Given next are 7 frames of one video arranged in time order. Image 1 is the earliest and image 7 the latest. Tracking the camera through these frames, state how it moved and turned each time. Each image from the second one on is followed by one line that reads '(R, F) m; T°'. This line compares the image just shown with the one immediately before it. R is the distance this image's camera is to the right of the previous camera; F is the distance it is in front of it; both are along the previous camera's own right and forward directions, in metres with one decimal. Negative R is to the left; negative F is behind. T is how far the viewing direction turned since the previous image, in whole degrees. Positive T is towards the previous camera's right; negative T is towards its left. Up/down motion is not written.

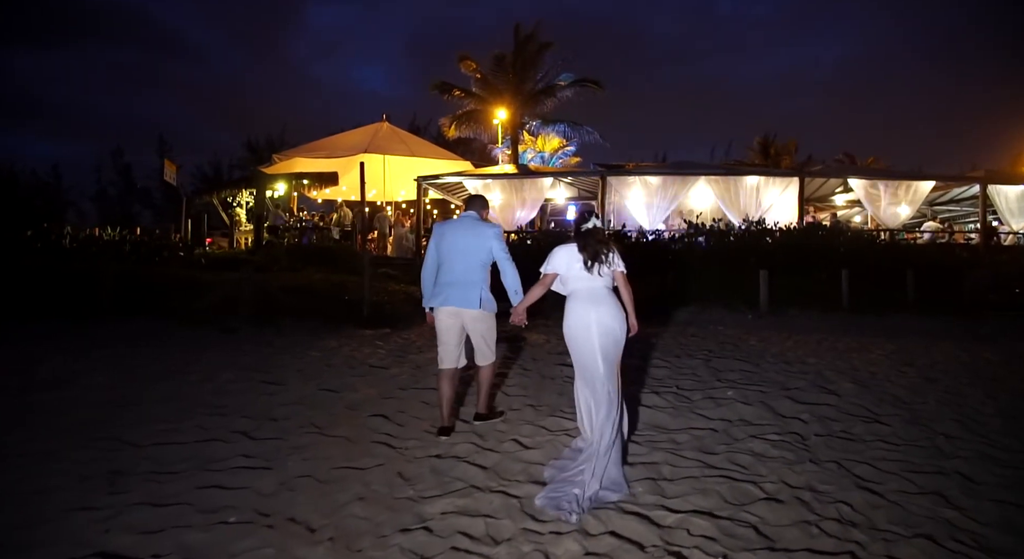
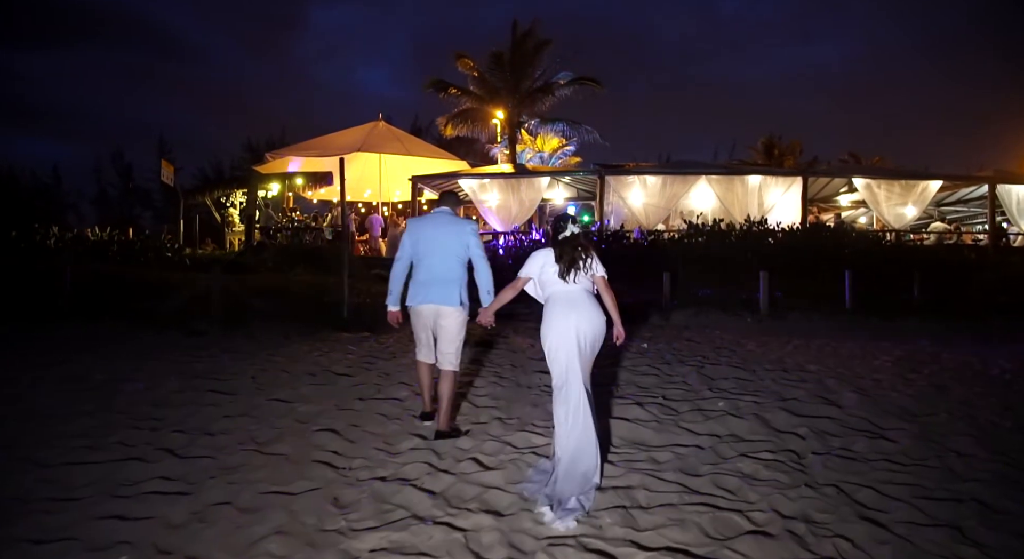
(+0.3, +0.4) m; 0°
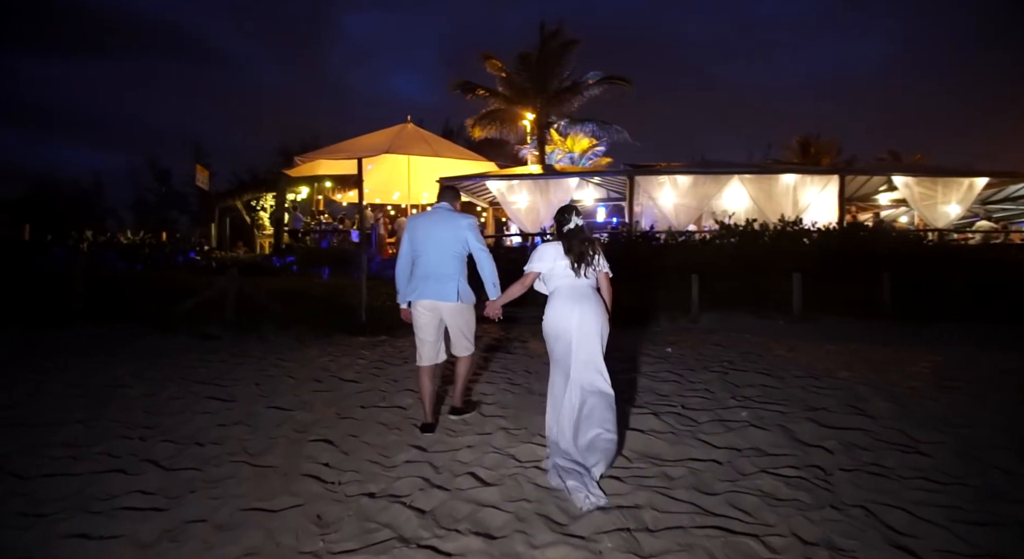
(+0.2, +0.2) m; -3°
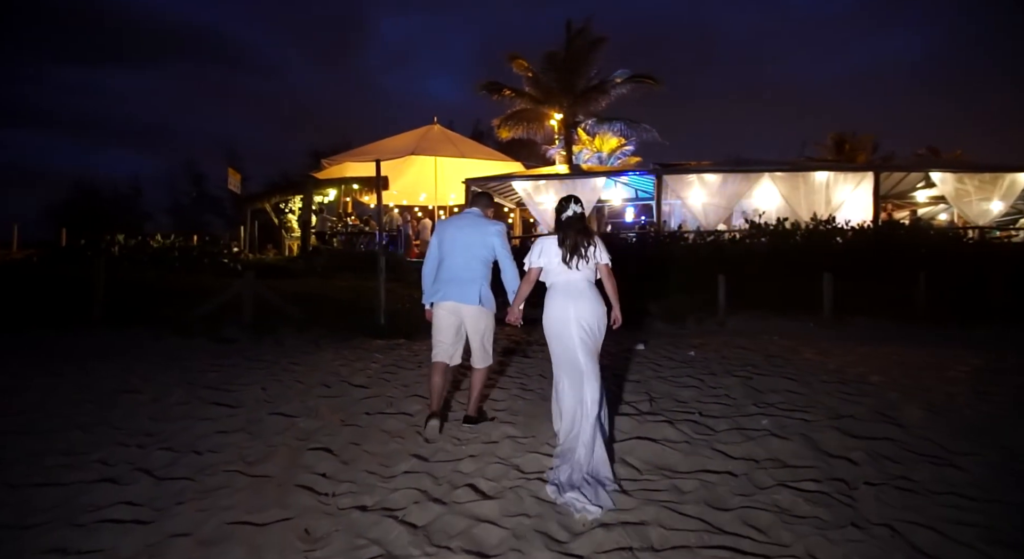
(+0.2, +0.1) m; -3°
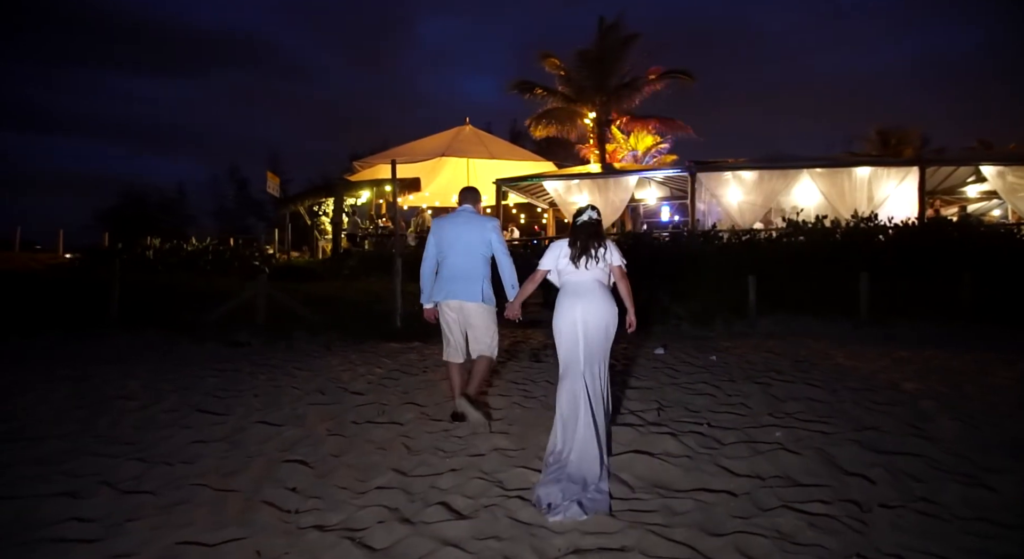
(+0.3, +0.2) m; -3°
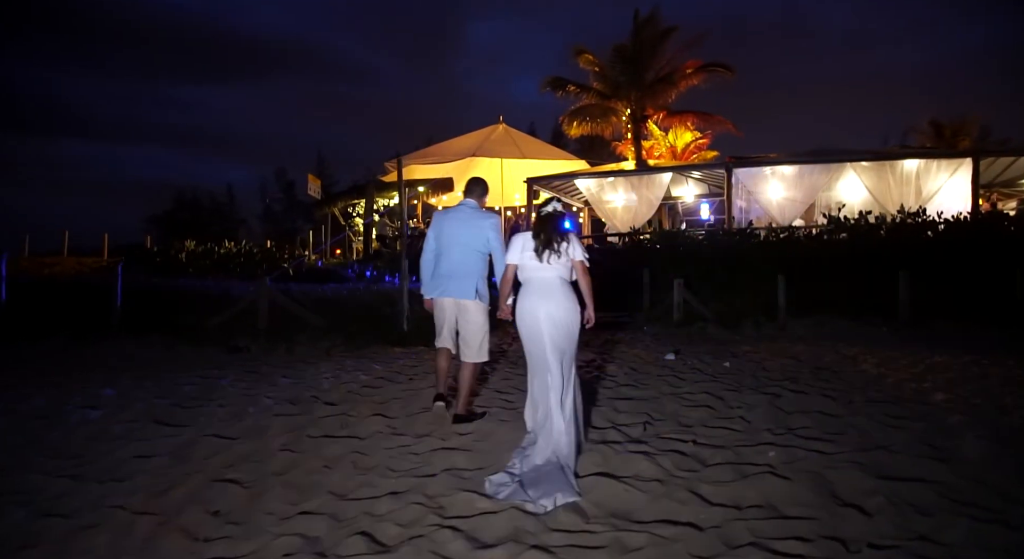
(+0.6, +0.3) m; -4°
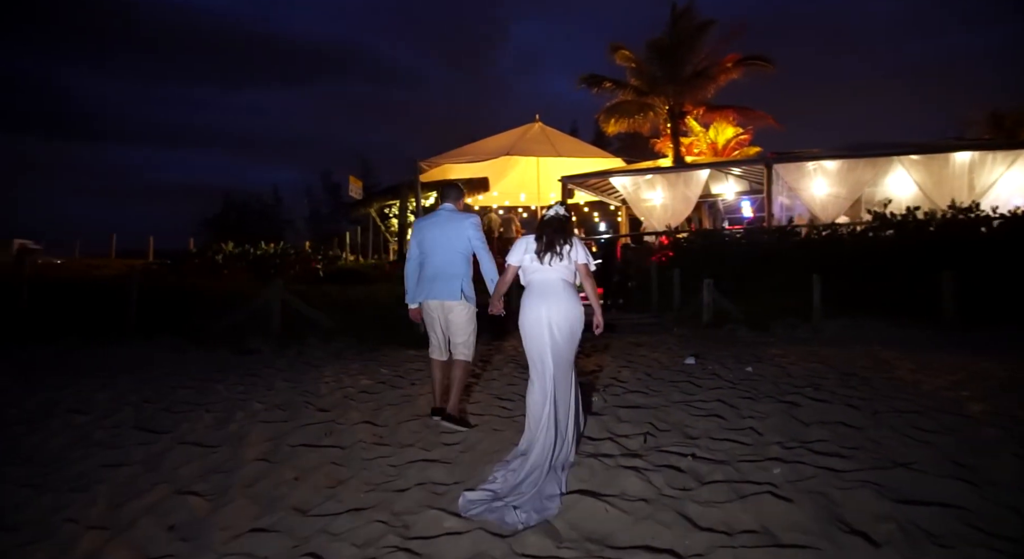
(+0.4, +0.2) m; -4°
